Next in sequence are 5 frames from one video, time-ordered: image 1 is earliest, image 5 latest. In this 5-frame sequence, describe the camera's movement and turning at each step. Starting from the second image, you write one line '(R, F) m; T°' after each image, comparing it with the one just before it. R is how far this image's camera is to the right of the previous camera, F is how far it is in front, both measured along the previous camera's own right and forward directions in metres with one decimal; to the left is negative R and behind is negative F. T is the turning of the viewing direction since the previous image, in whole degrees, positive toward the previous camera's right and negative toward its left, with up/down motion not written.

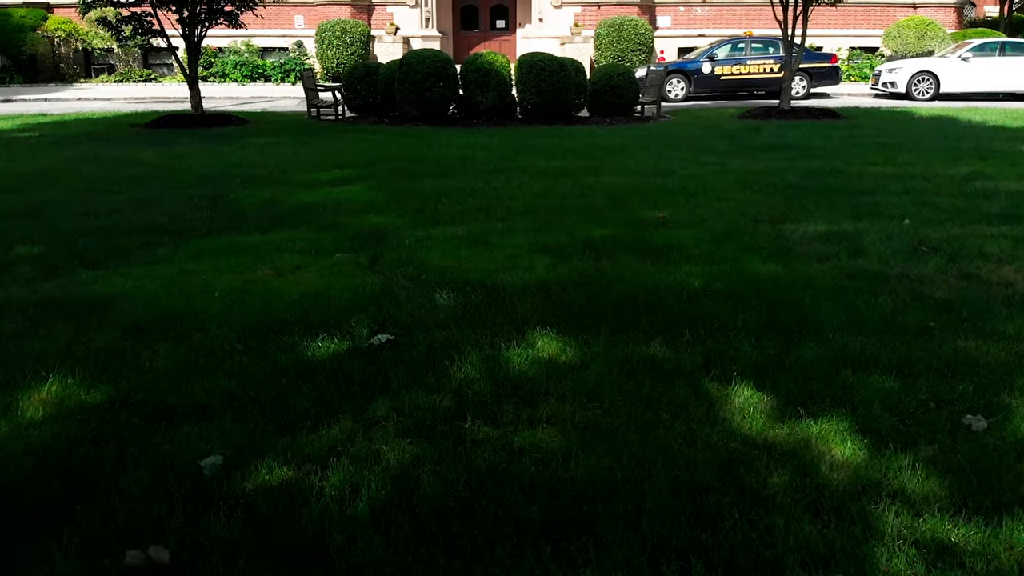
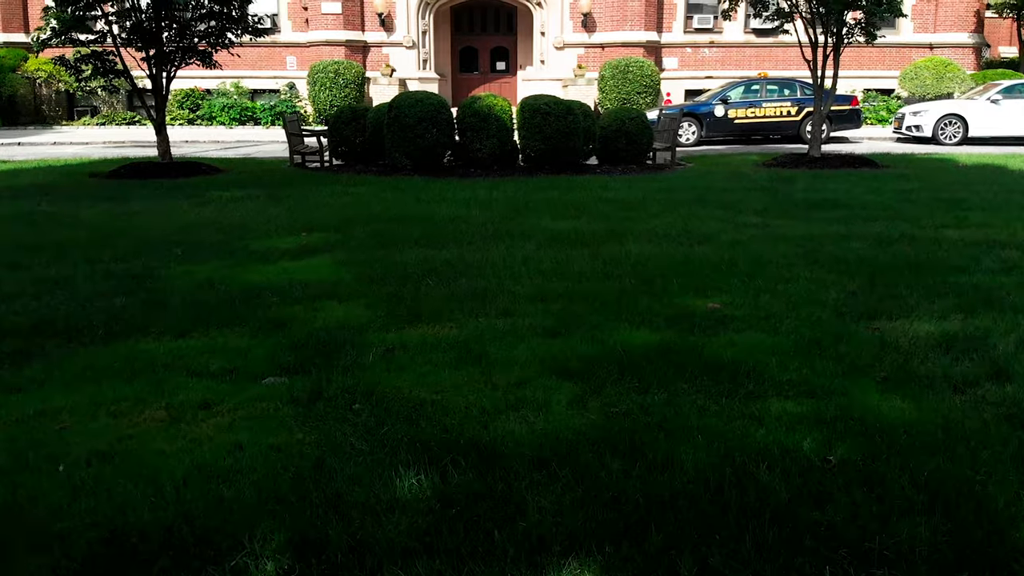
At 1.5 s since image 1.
(0.0, +1.4) m; 0°
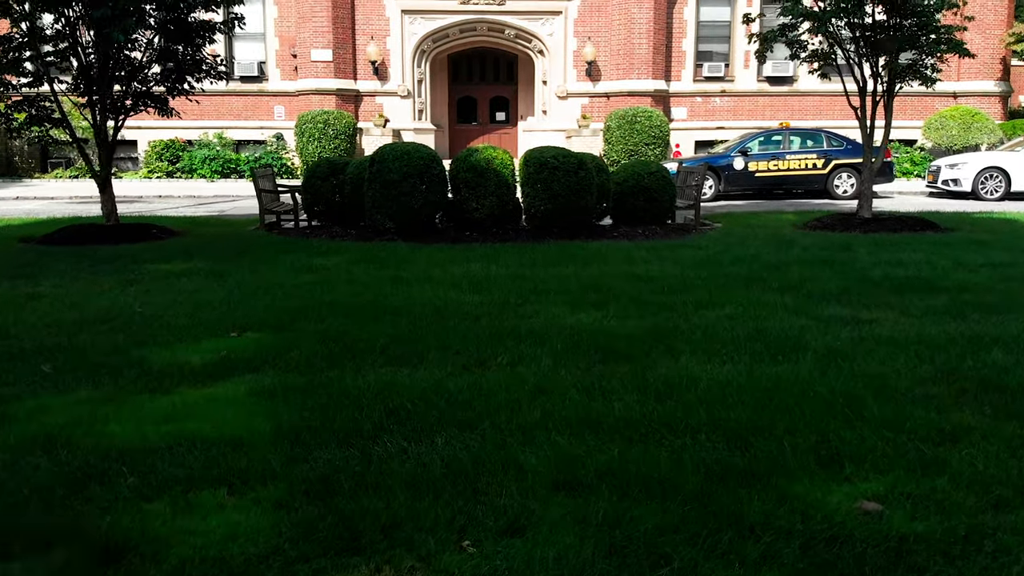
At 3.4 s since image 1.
(0.0, +1.7) m; 0°
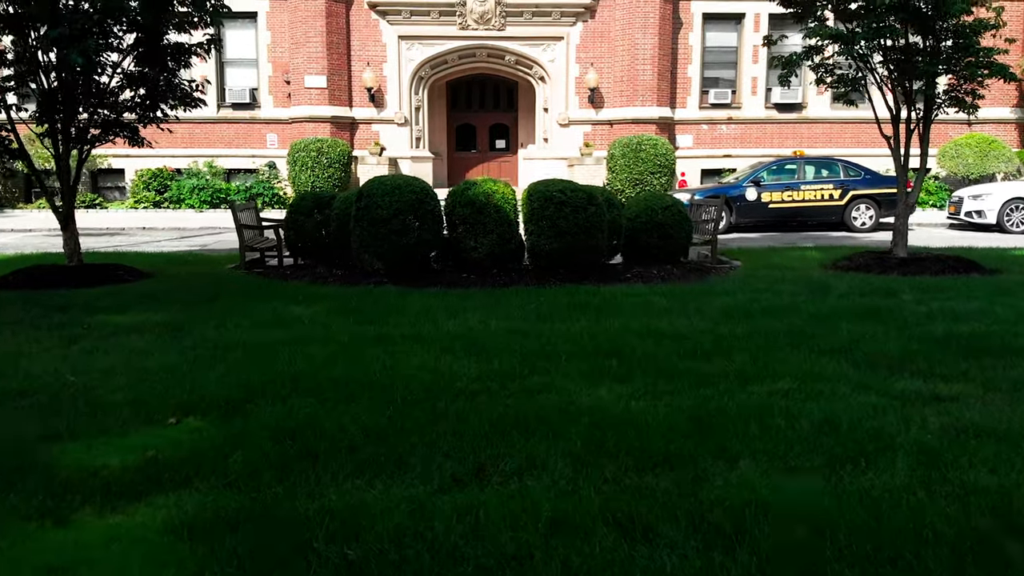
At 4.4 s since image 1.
(0.0, +0.9) m; 0°
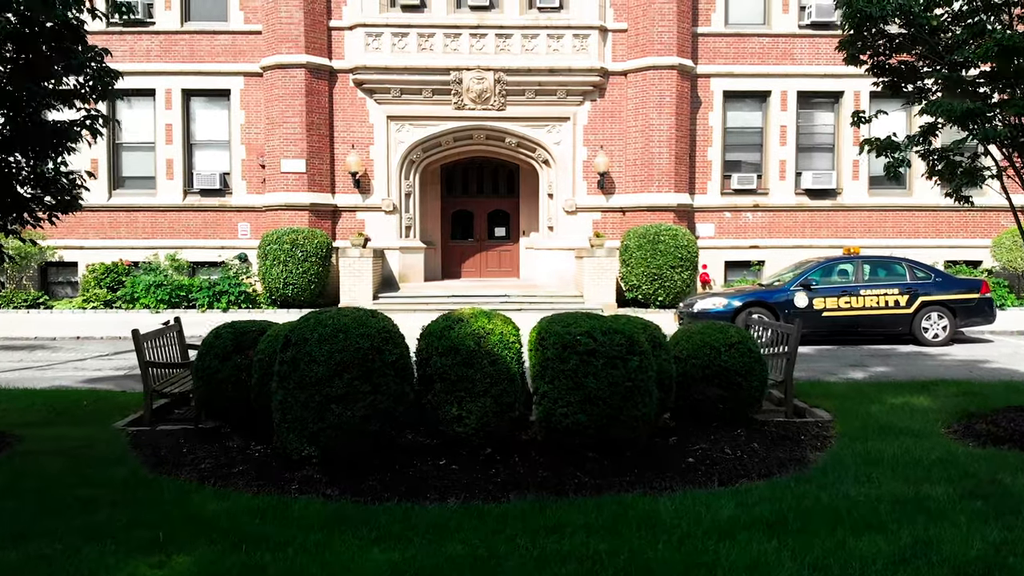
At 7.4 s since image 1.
(0.0, +2.7) m; 0°
